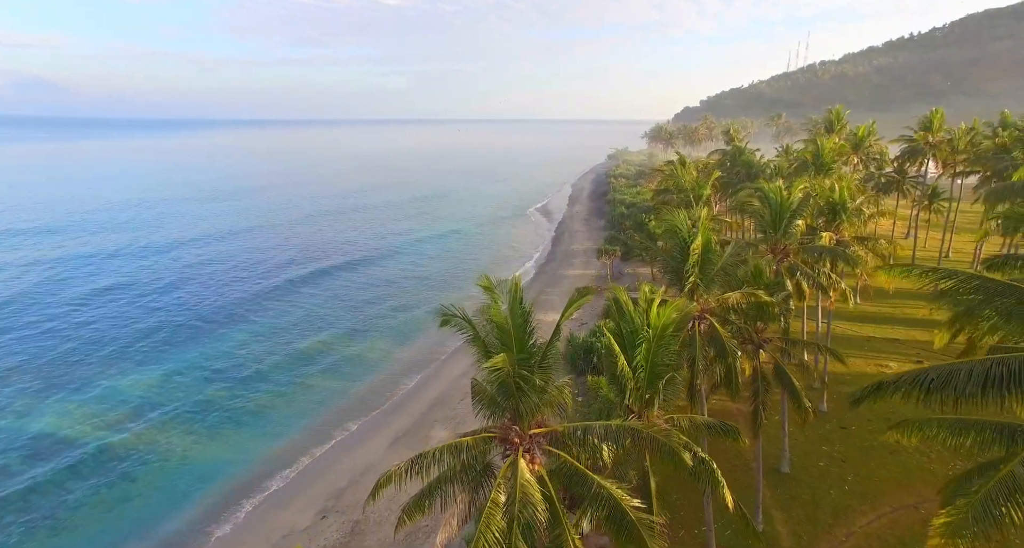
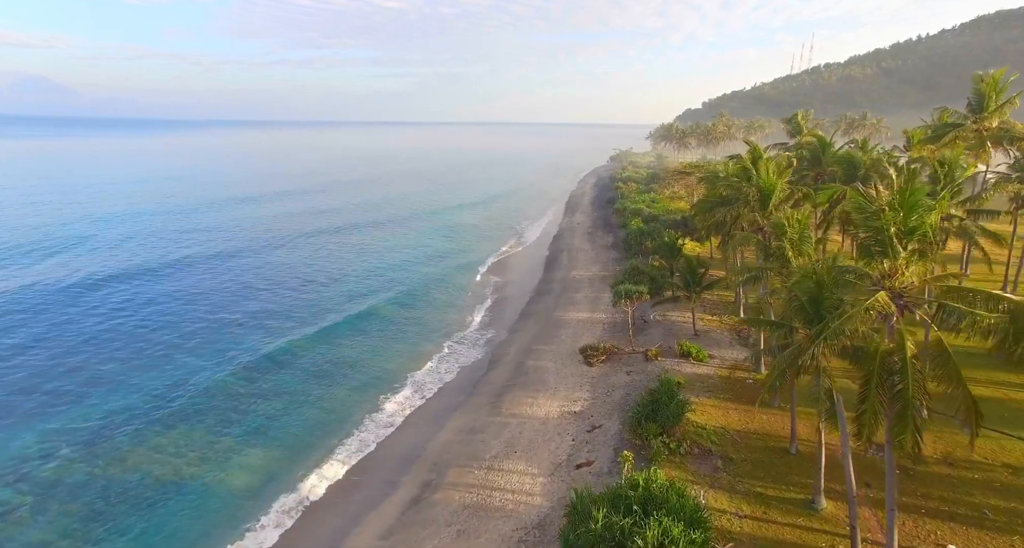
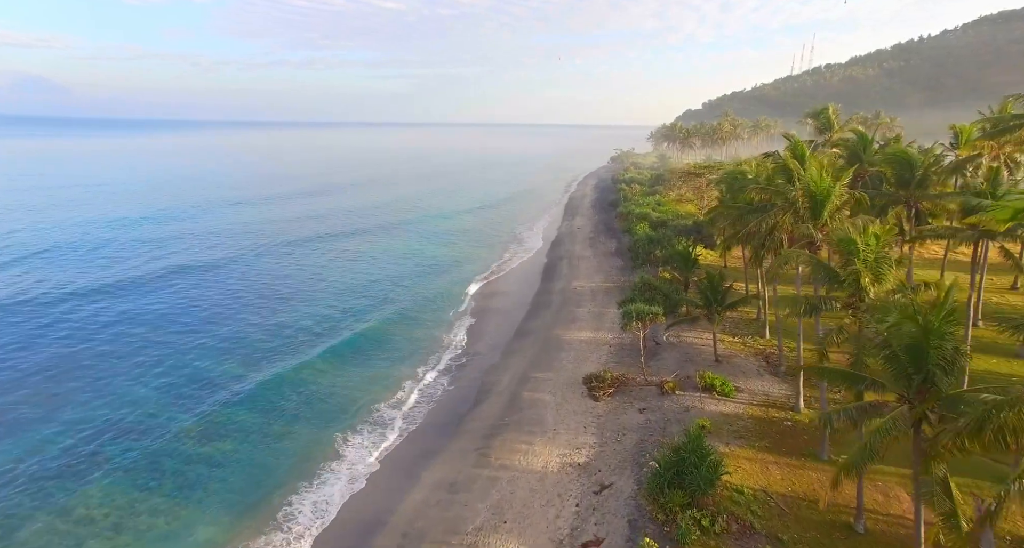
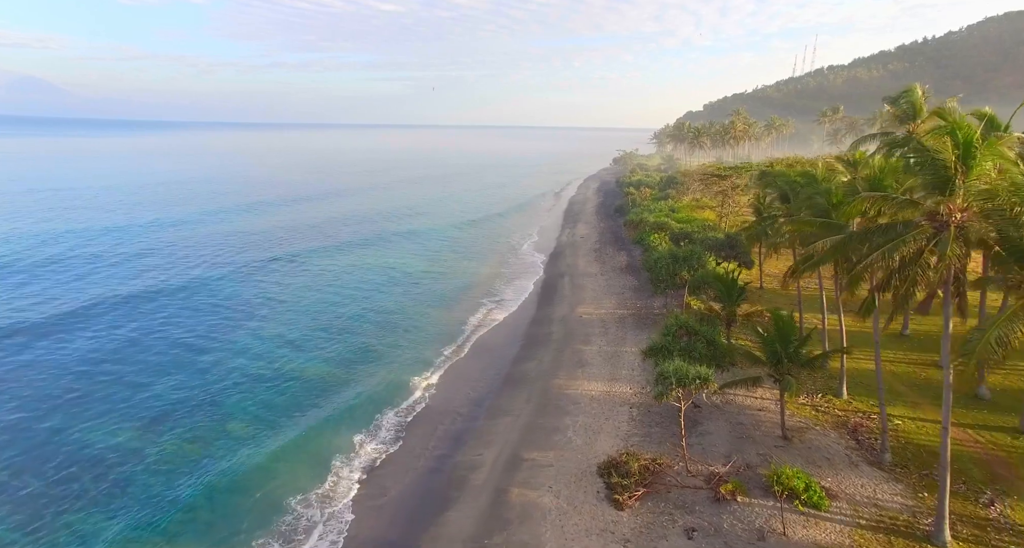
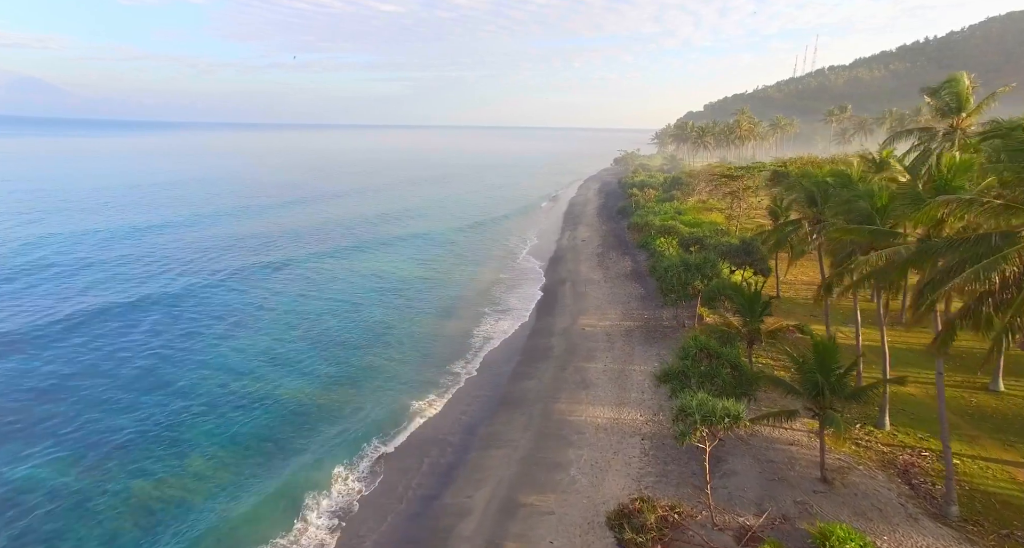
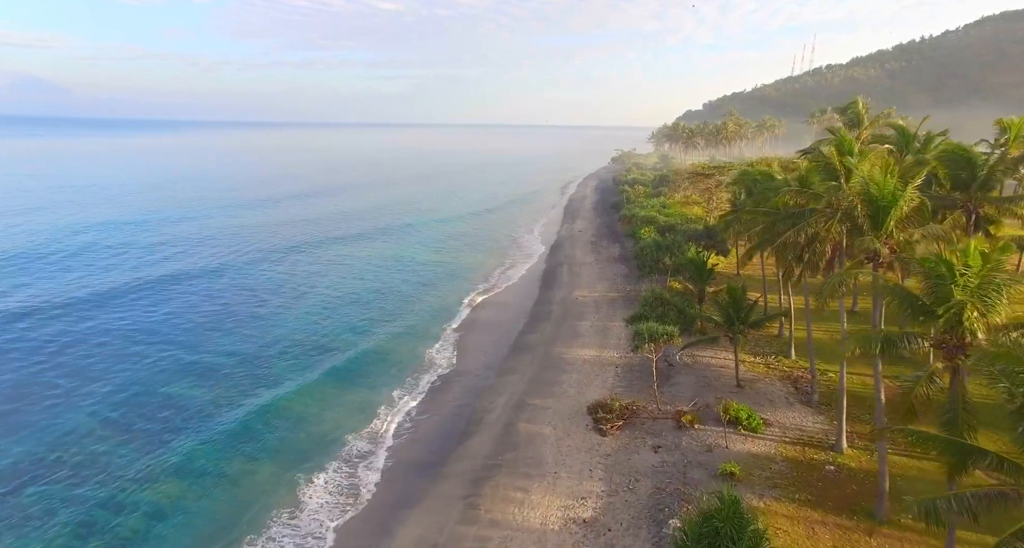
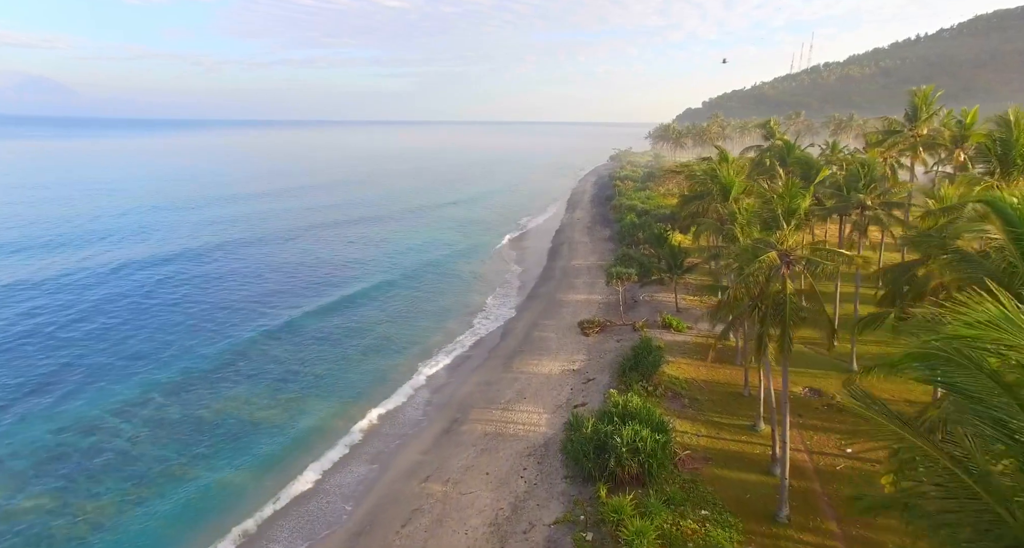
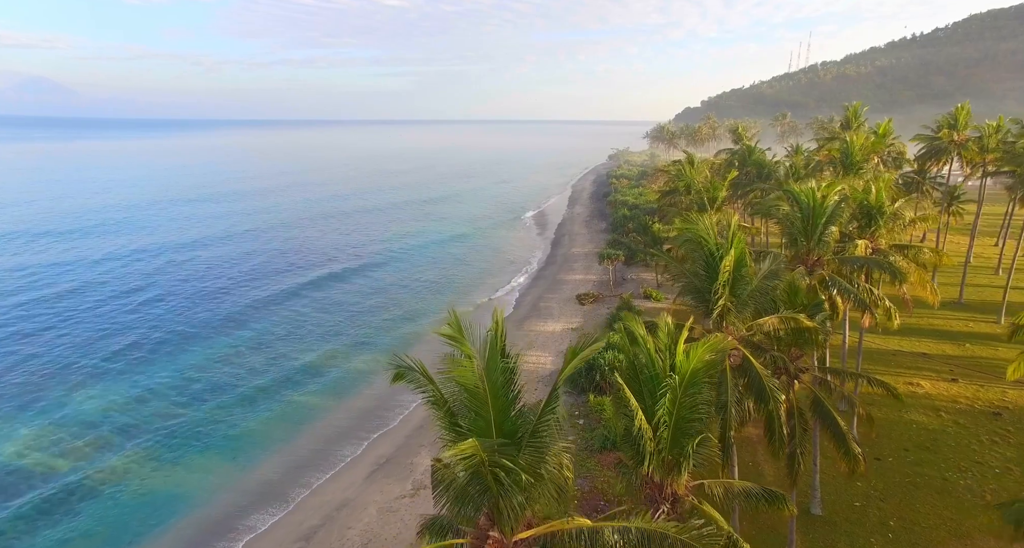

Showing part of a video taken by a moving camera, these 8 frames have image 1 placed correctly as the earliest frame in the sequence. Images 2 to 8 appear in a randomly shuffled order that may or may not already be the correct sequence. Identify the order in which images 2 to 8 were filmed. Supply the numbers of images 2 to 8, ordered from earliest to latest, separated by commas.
8, 7, 2, 3, 6, 4, 5
